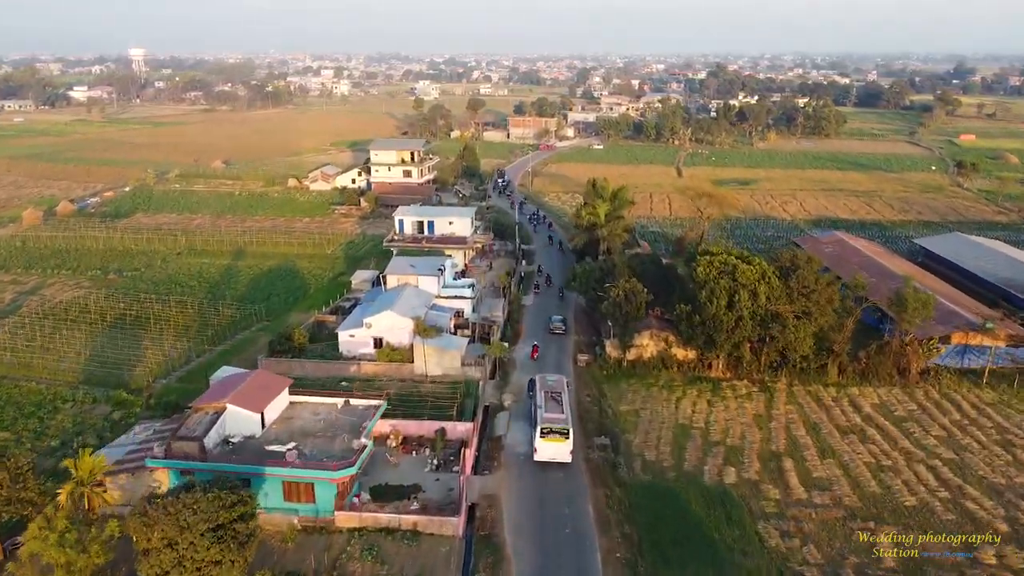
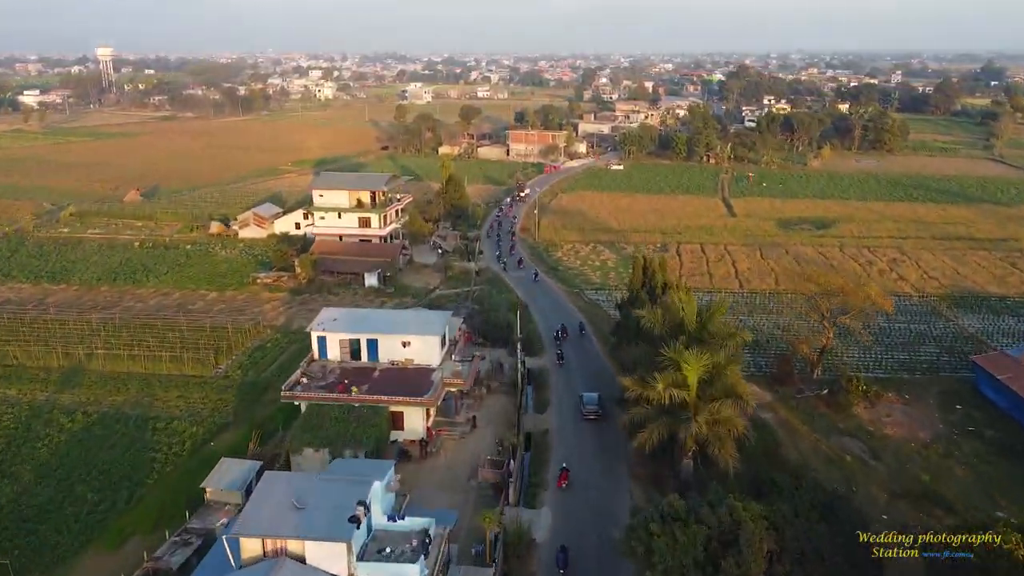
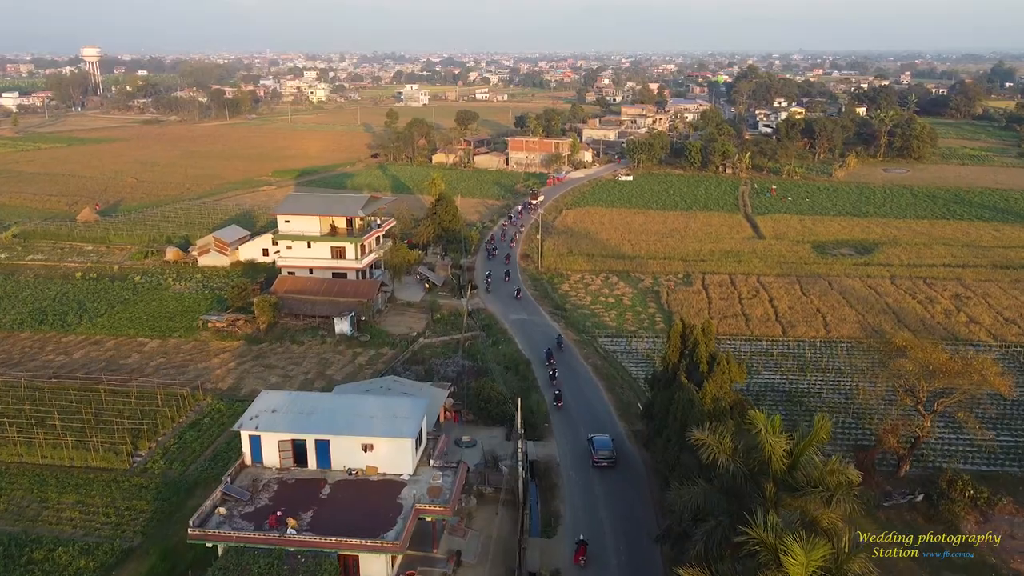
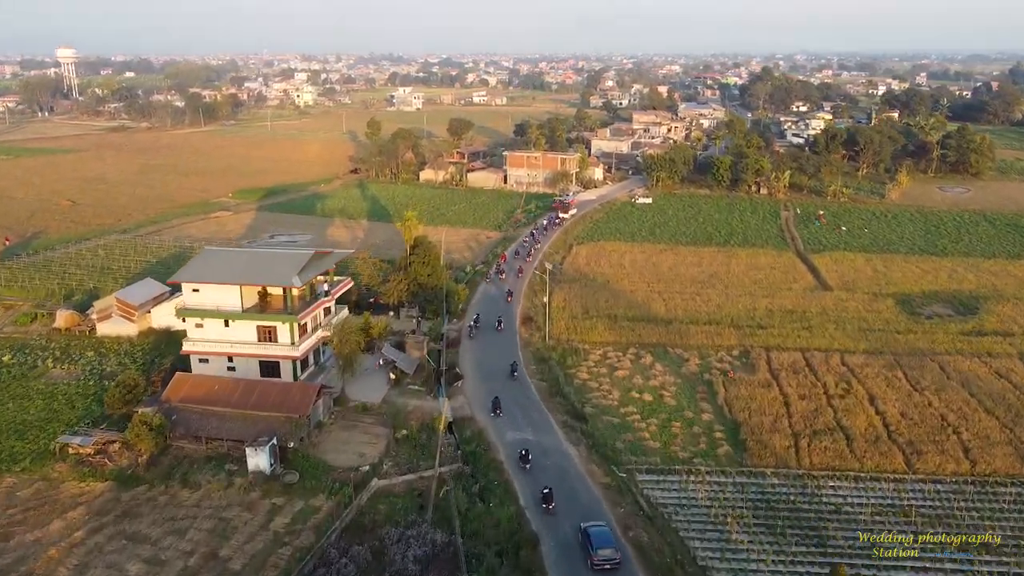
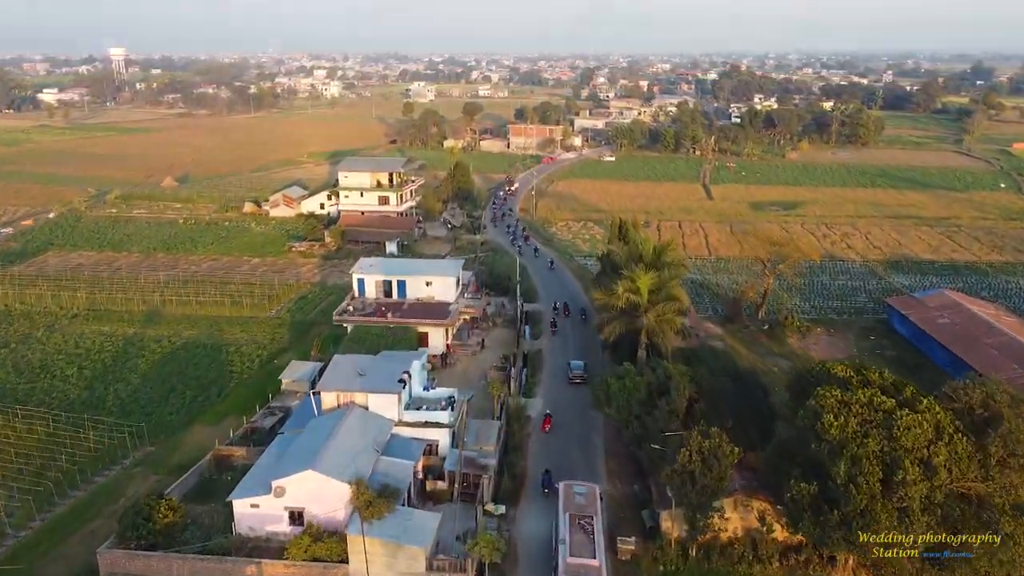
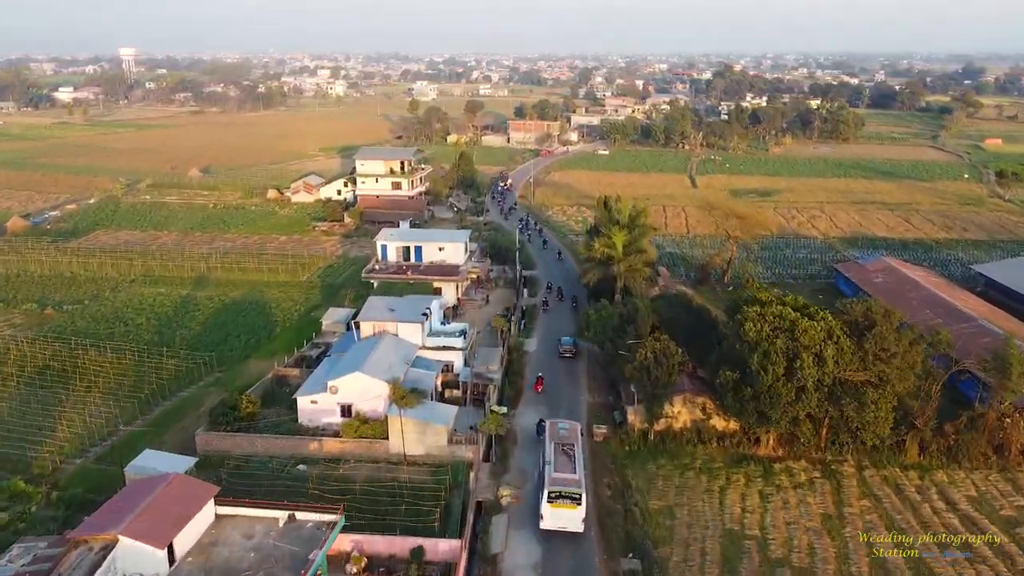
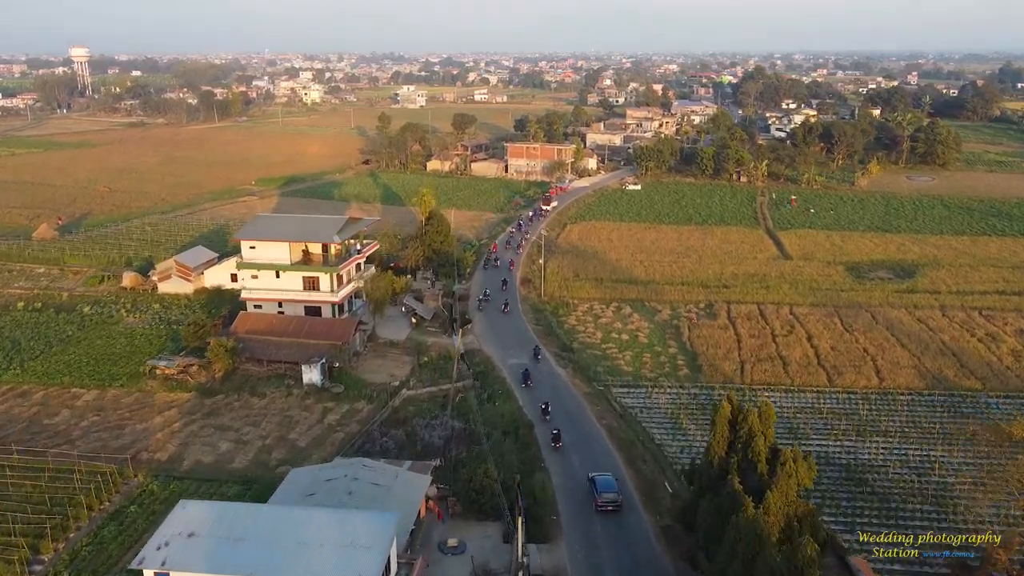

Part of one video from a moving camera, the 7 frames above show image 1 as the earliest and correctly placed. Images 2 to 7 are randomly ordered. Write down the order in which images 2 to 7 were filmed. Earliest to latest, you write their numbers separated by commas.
6, 5, 2, 3, 7, 4
